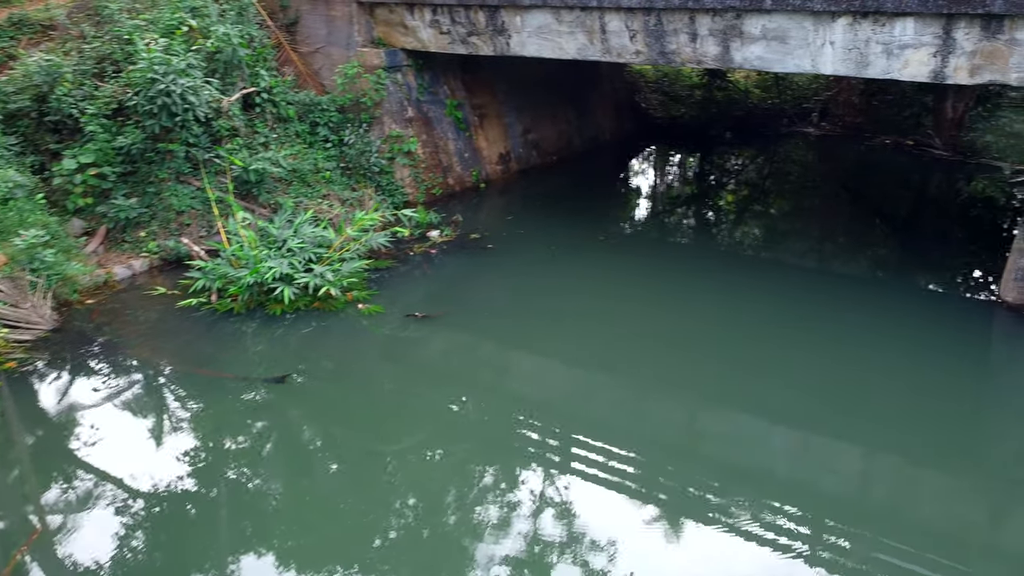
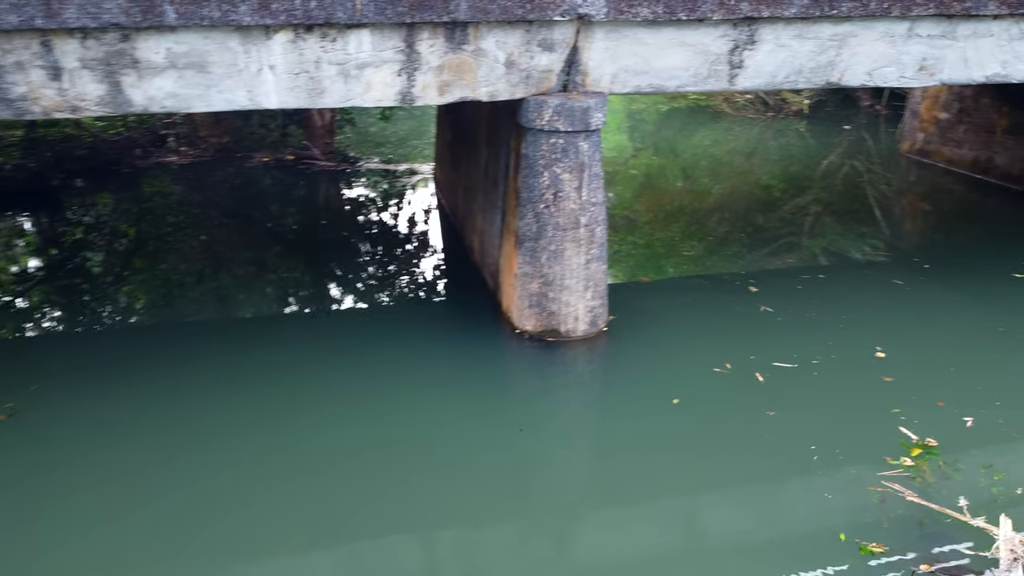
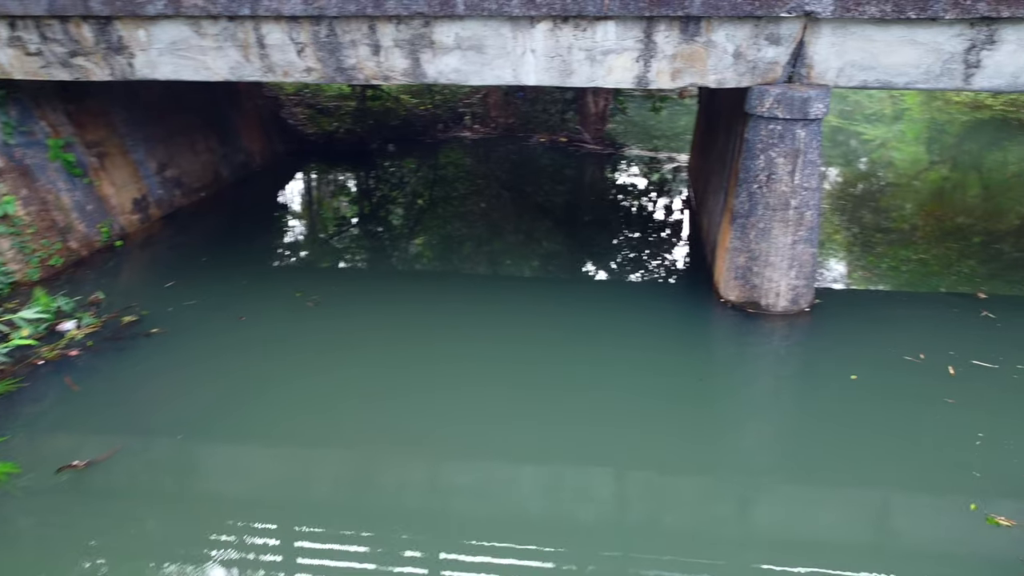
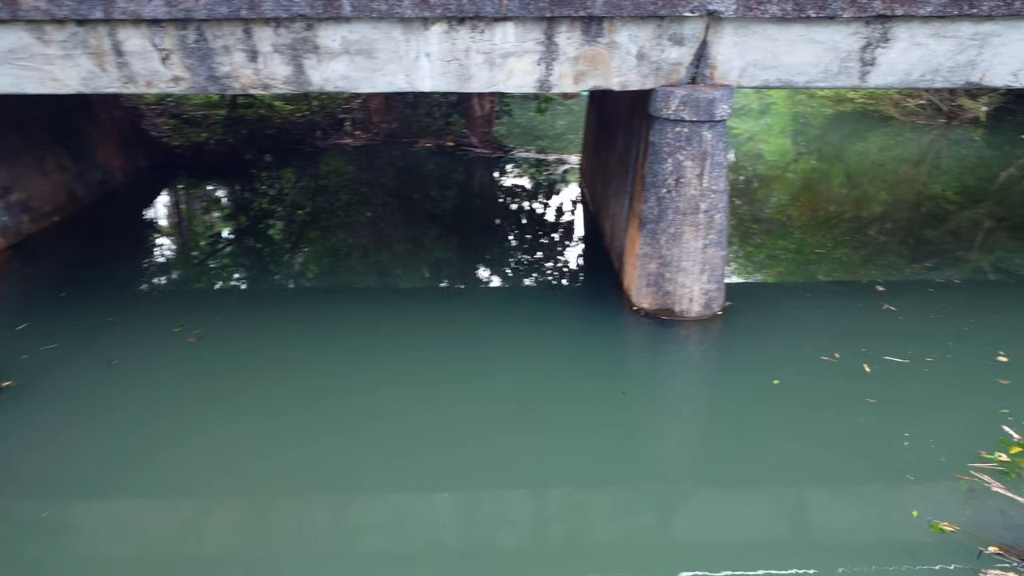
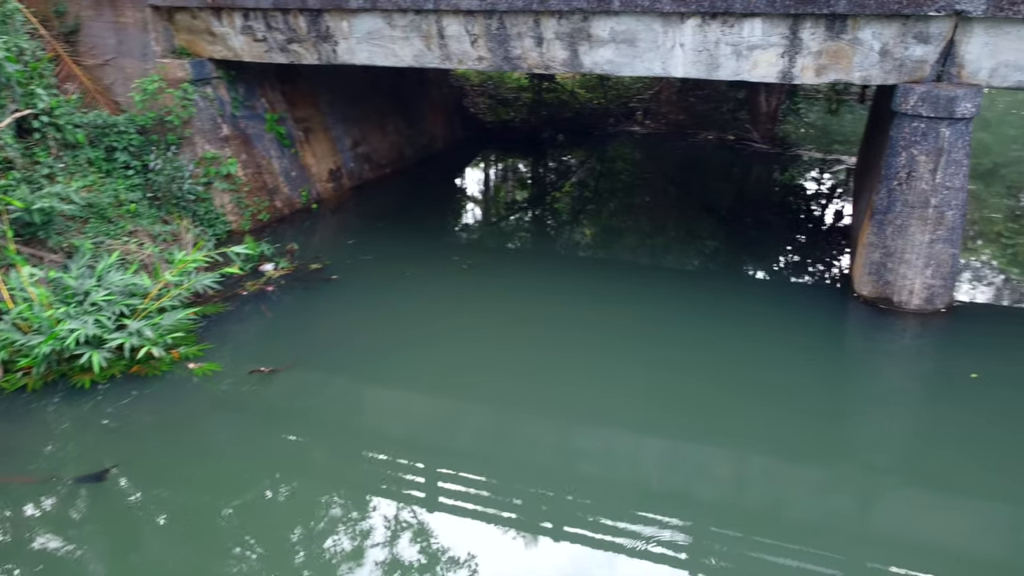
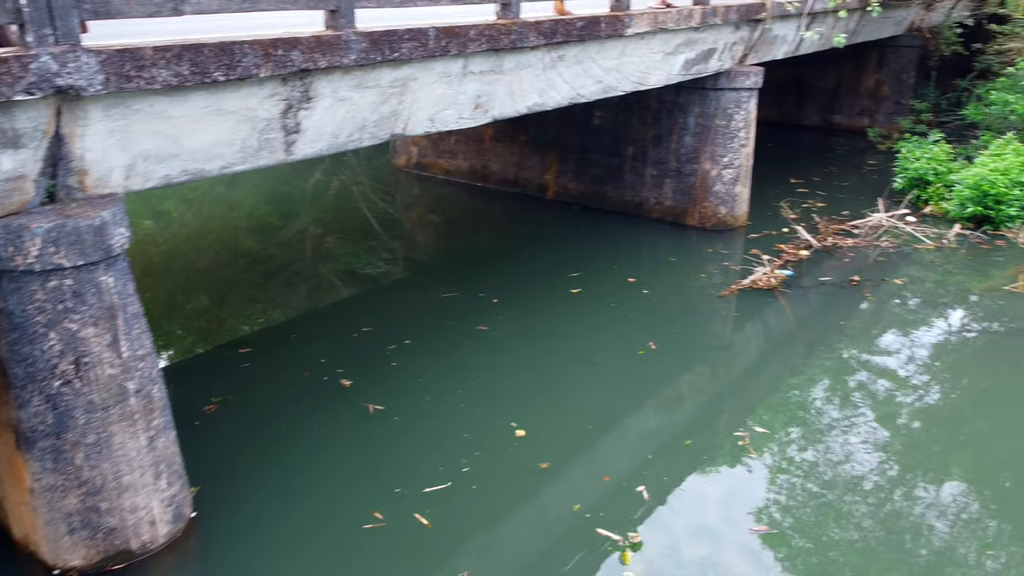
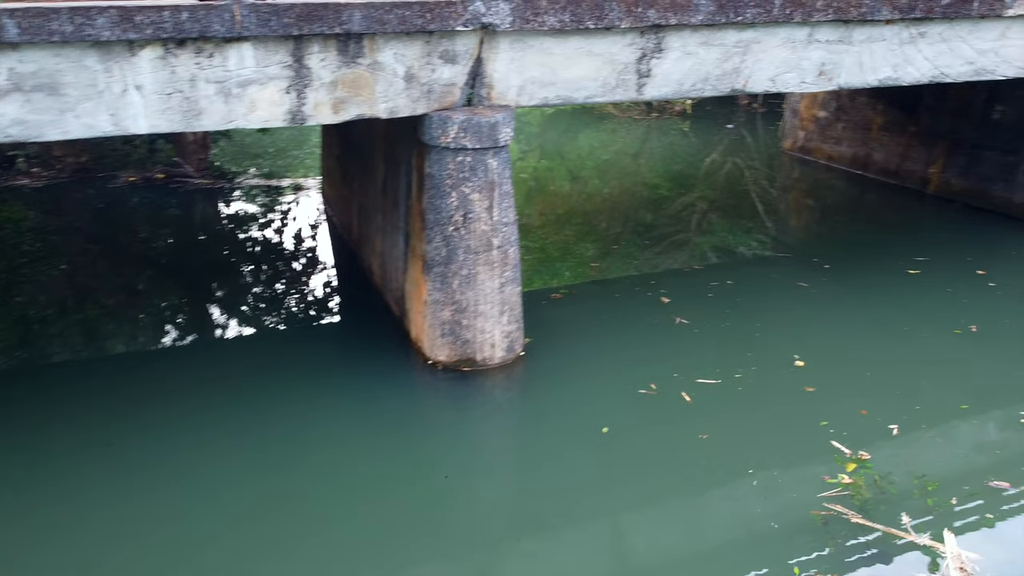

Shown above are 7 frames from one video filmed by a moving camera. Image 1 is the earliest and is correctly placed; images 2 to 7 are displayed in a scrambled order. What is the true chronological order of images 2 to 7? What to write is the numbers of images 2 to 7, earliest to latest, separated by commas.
5, 3, 4, 2, 7, 6
